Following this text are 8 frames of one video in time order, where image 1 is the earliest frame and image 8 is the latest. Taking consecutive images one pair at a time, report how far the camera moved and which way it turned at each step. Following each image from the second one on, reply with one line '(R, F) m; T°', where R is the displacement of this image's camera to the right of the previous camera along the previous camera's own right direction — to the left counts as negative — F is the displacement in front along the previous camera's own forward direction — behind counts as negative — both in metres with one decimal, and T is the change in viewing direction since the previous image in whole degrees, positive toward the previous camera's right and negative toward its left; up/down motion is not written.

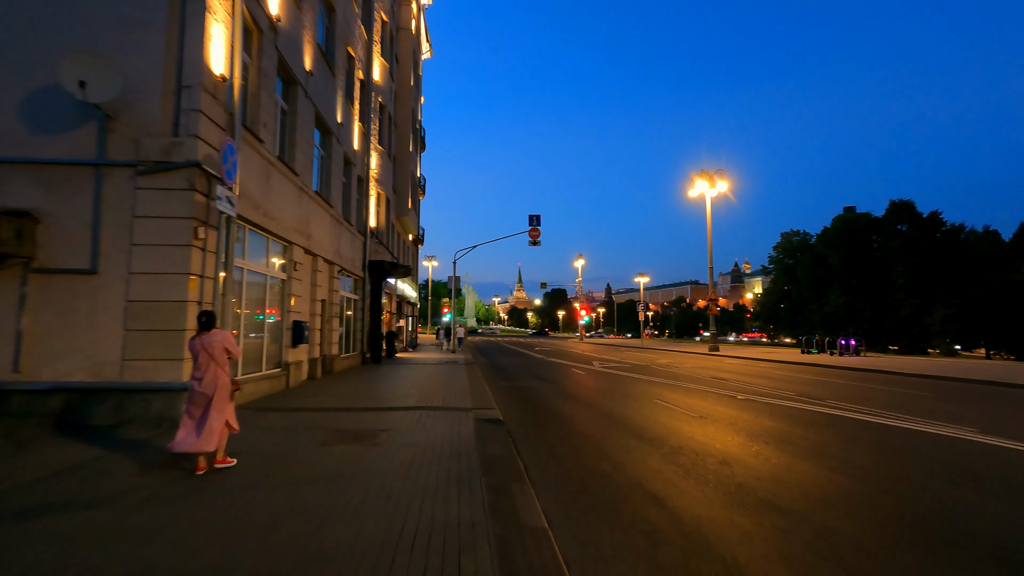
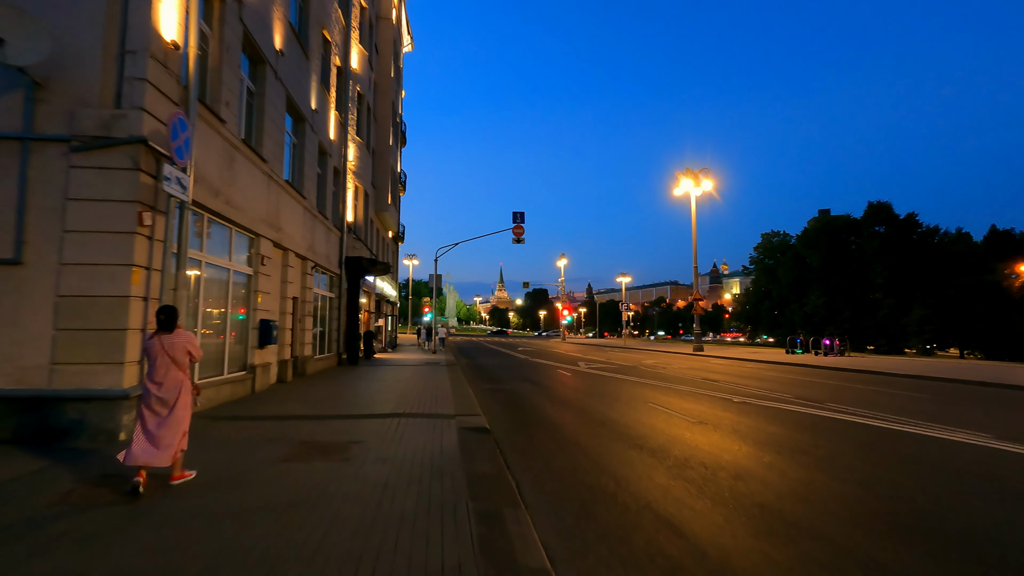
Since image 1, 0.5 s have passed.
(-0.1, +0.8) m; +2°
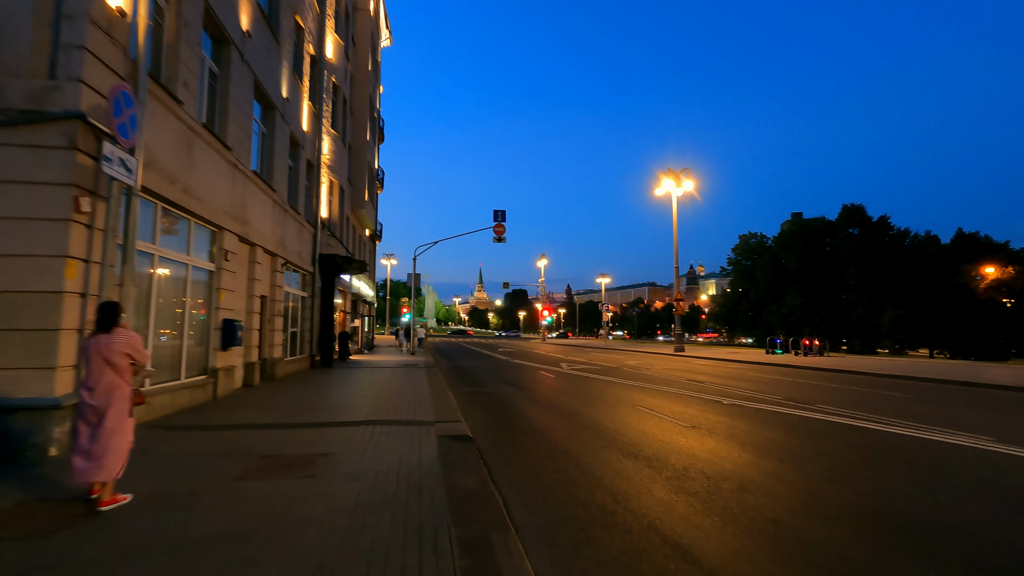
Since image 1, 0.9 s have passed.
(-0.1, +0.6) m; +2°
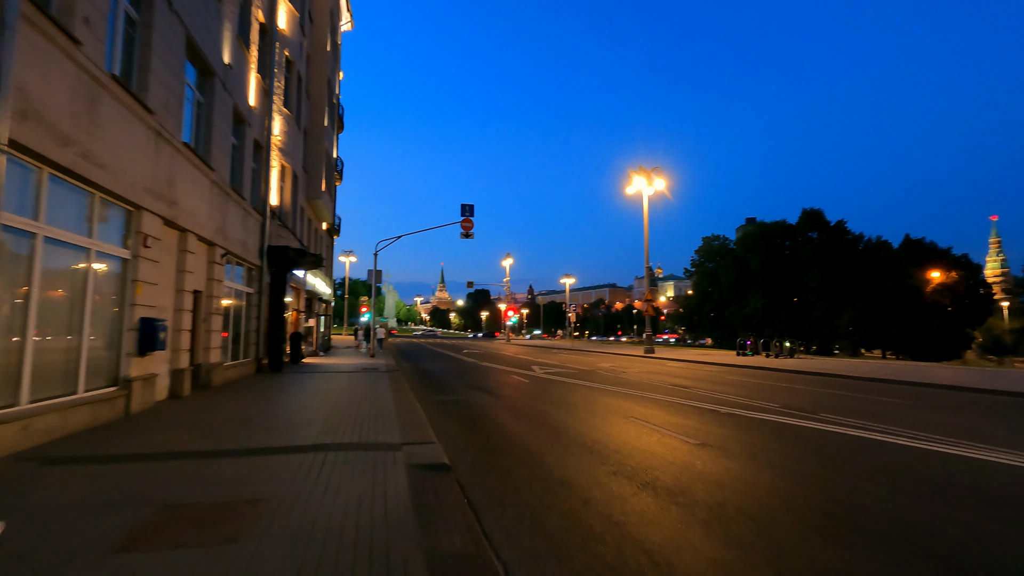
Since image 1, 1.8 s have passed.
(-0.3, +1.4) m; +4°
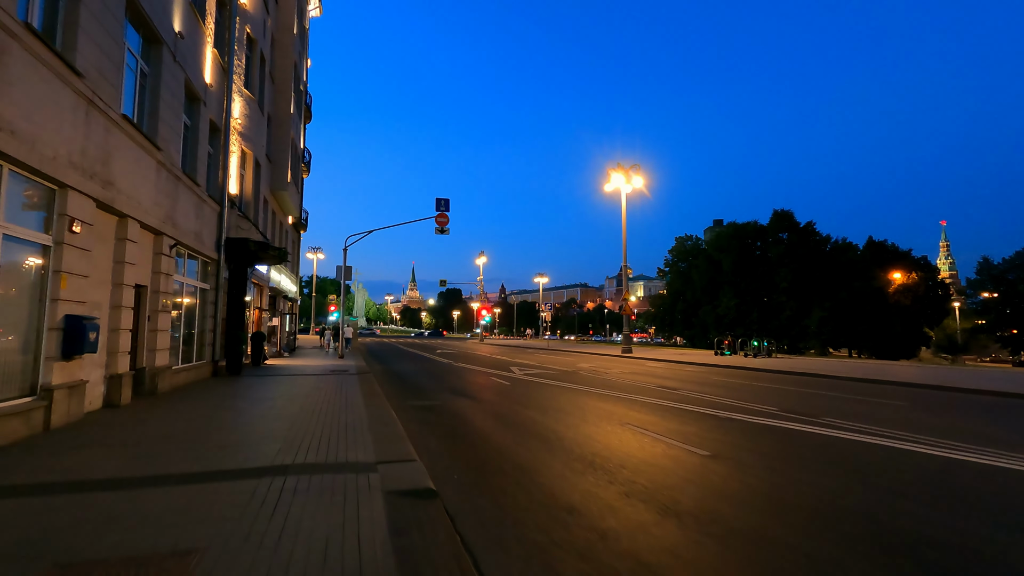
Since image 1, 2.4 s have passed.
(-0.3, +0.9) m; +3°
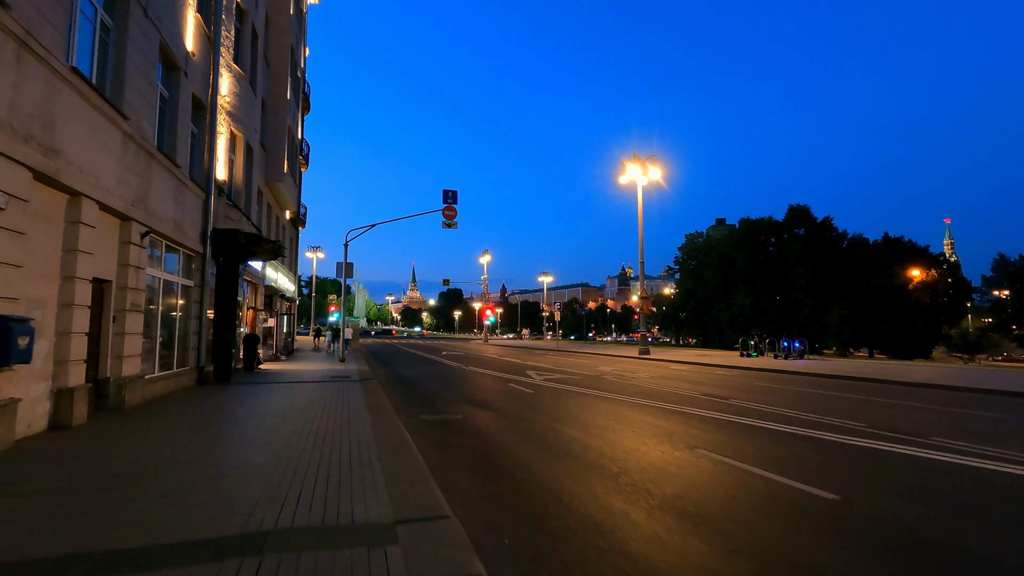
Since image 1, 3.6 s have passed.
(-0.7, +1.8) m; 0°
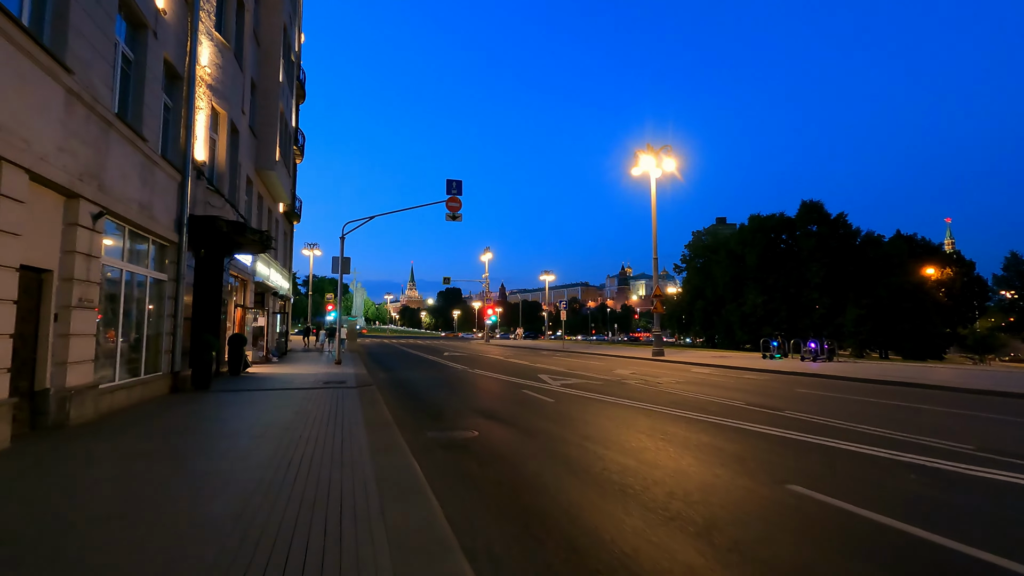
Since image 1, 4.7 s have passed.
(-0.5, +1.7) m; 0°
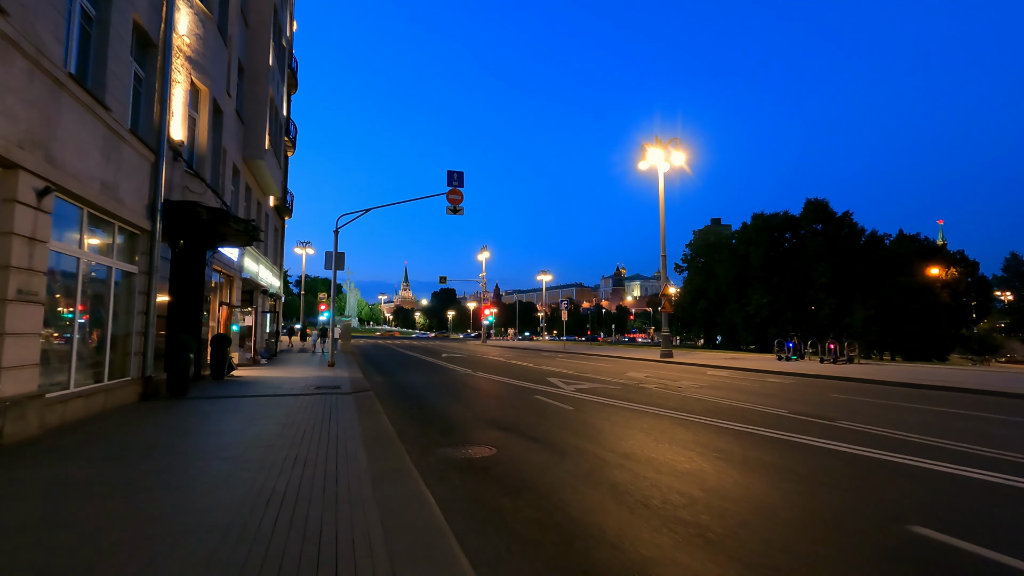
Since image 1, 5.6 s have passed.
(-0.5, +1.3) m; +1°
